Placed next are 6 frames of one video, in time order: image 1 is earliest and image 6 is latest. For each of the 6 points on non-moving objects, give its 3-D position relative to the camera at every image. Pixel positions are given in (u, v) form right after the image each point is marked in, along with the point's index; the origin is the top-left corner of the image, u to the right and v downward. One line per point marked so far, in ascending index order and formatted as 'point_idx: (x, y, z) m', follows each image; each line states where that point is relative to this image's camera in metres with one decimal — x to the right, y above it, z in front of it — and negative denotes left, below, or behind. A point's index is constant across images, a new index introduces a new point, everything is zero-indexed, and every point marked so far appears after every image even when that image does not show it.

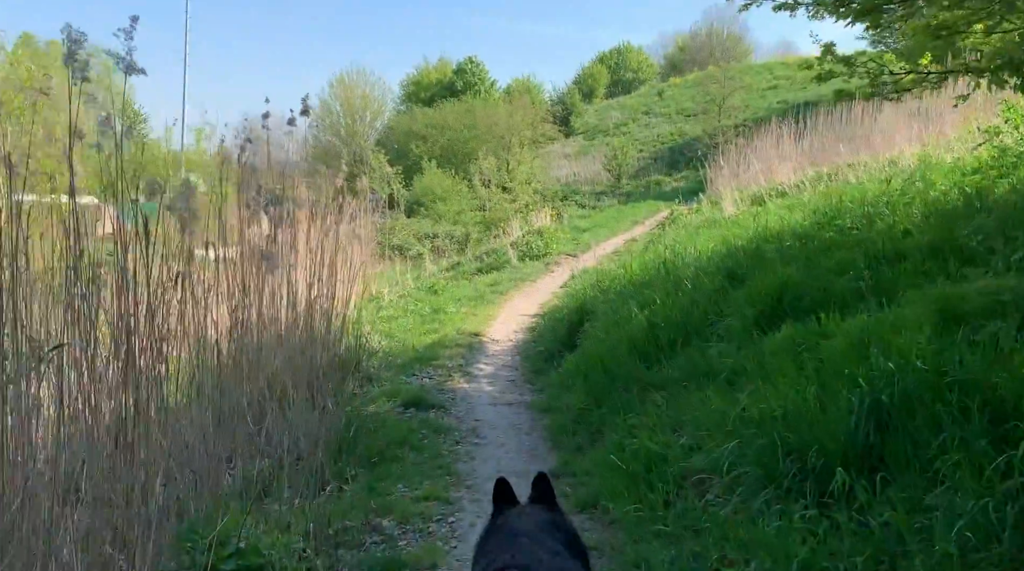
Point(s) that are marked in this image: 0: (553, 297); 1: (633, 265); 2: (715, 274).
0: (+0.7, -0.2, +14.5) m
1: (+1.5, +0.3, +11.8) m
2: (+1.9, +0.1, +8.7) m
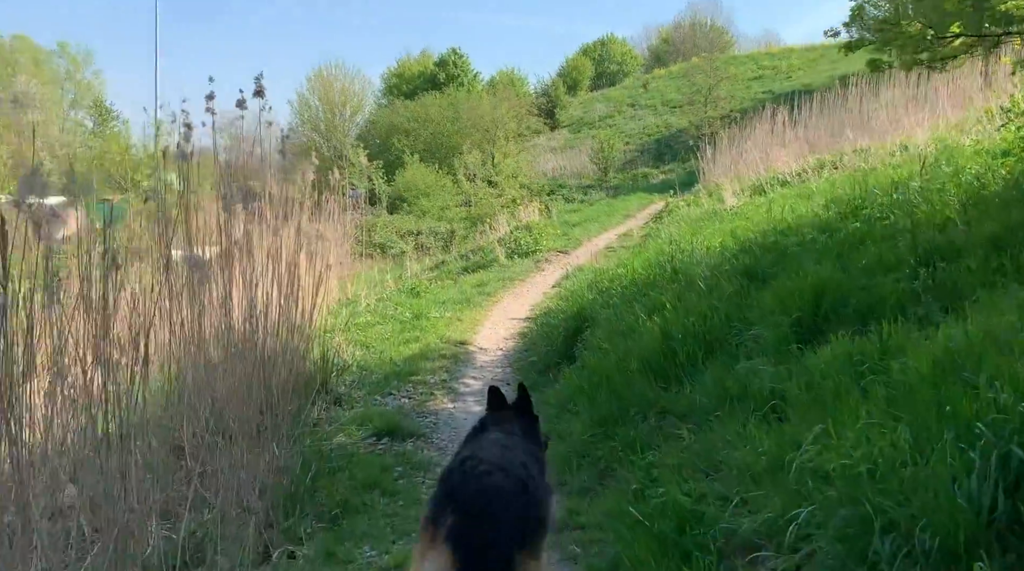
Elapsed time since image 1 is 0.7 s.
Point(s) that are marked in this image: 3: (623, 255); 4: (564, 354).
0: (+0.5, -0.2, +13.3) m
1: (+1.4, +0.3, +10.7) m
2: (+1.8, +0.1, +7.6) m
3: (+1.7, +0.4, +14.1) m
4: (+0.5, -0.6, +8.5) m
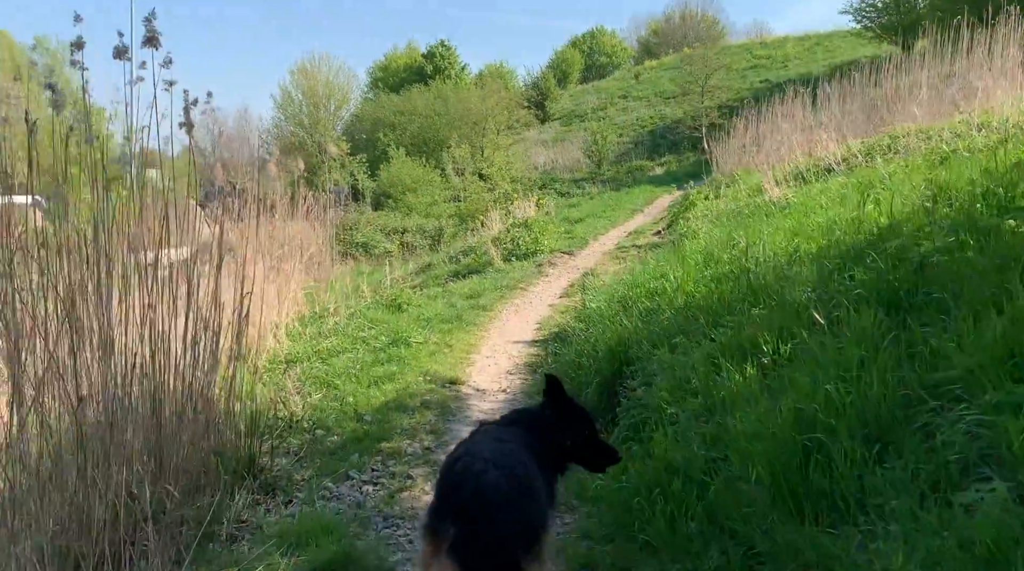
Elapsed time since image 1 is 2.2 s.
0: (+0.5, -0.4, +10.8) m
1: (+1.4, +0.1, +8.2) m
2: (+1.9, 0.0, +5.1) m
3: (+1.7, +0.3, +11.5) m
4: (+0.6, -0.8, +5.9) m
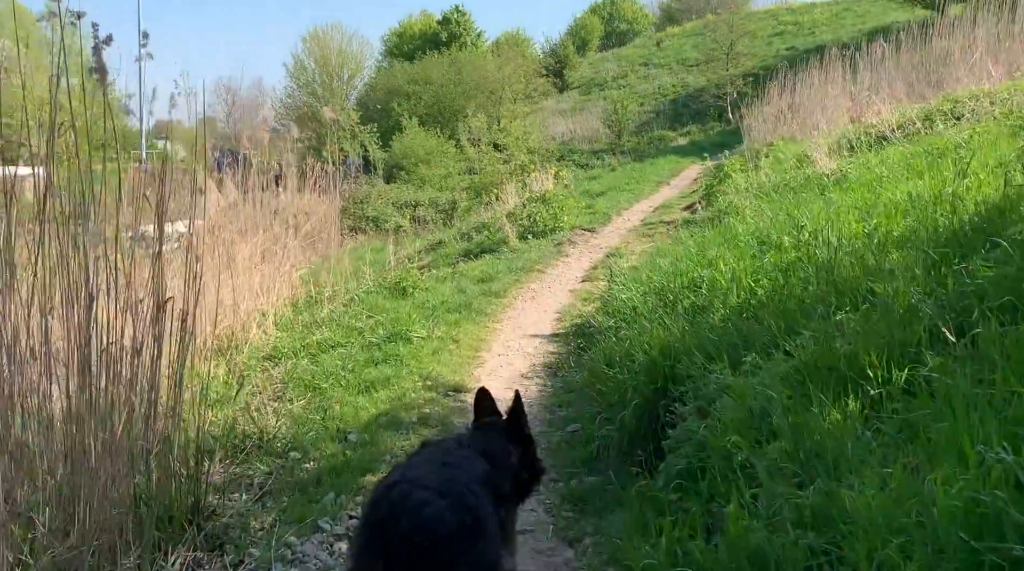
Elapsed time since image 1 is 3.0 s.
0: (+0.7, -0.2, +9.6) m
1: (+1.6, +0.2, +6.9) m
2: (+2.0, -0.1, +3.8) m
3: (+1.9, +0.5, +10.2) m
4: (+0.6, -0.8, +4.7) m
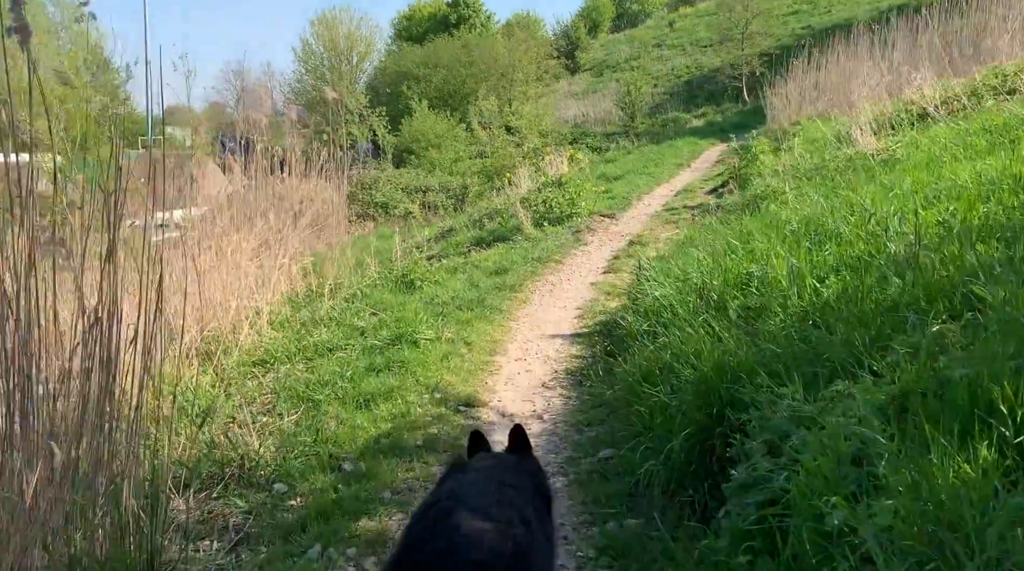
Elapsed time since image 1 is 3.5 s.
0: (+0.8, -0.1, +8.8) m
1: (+1.7, +0.3, +6.1) m
2: (+2.0, -0.1, +3.0) m
3: (+2.0, +0.6, +9.4) m
4: (+0.7, -0.8, +3.9) m
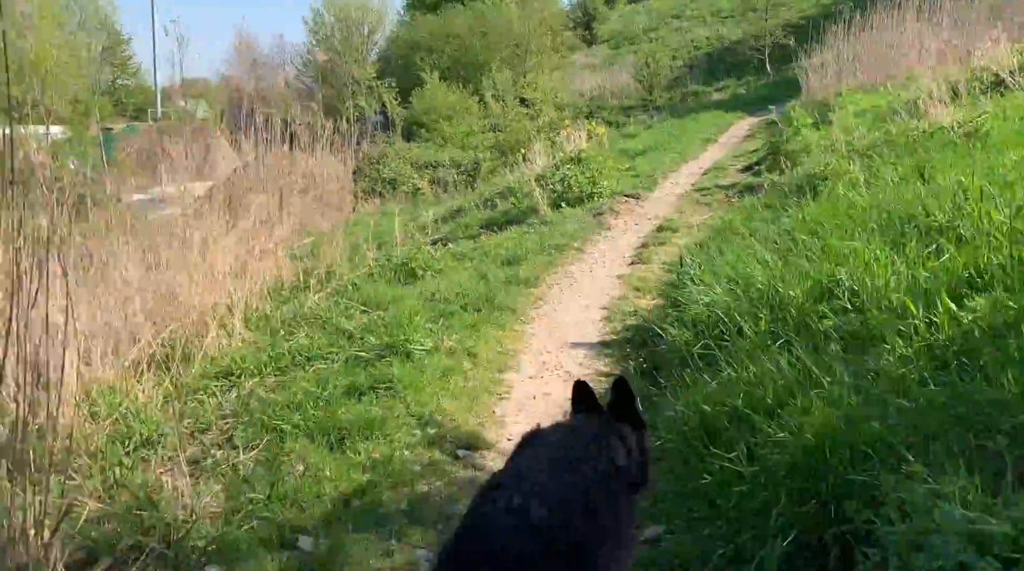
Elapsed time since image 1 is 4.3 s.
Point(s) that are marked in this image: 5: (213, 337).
0: (+0.9, -0.1, +7.4) m
1: (+1.8, +0.2, +4.7) m
2: (+2.1, -0.2, +1.6) m
3: (+2.2, +0.6, +8.1) m
4: (+0.8, -0.9, +2.6) m
5: (-2.3, -0.4, +7.2) m
